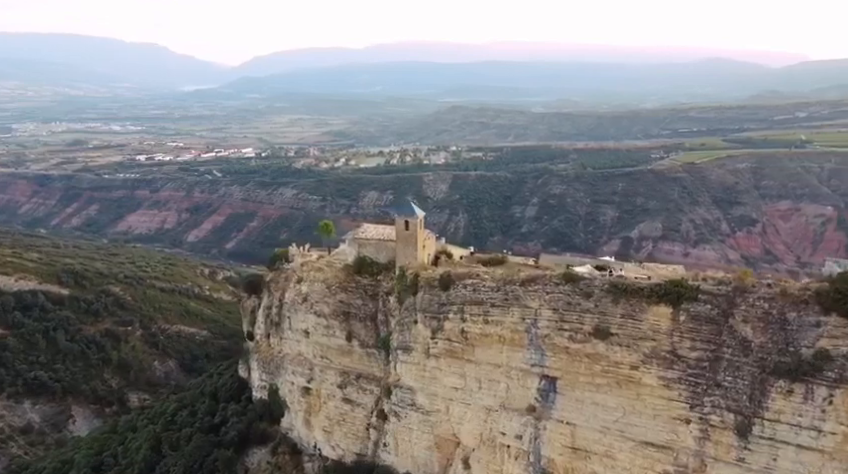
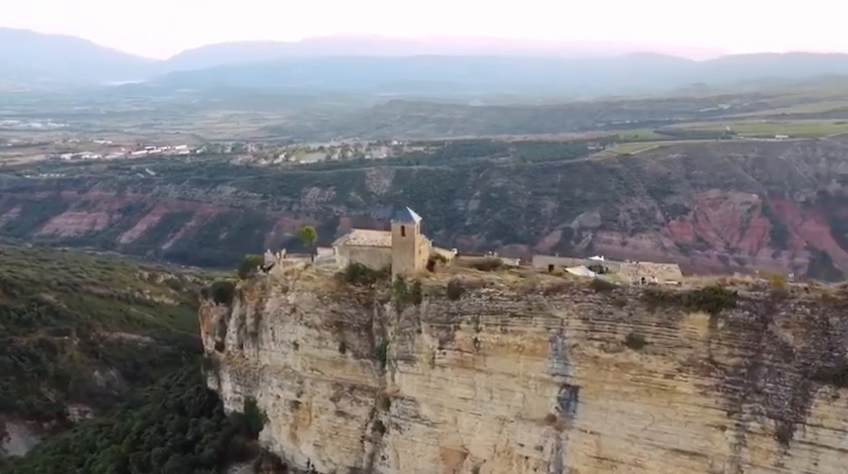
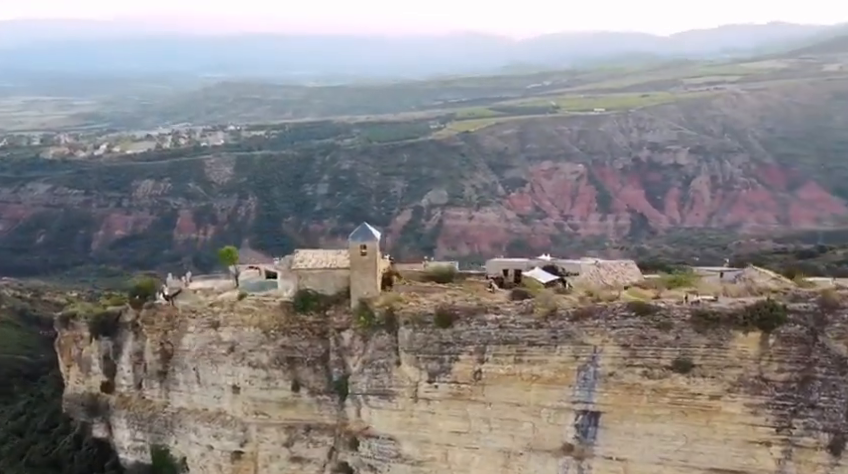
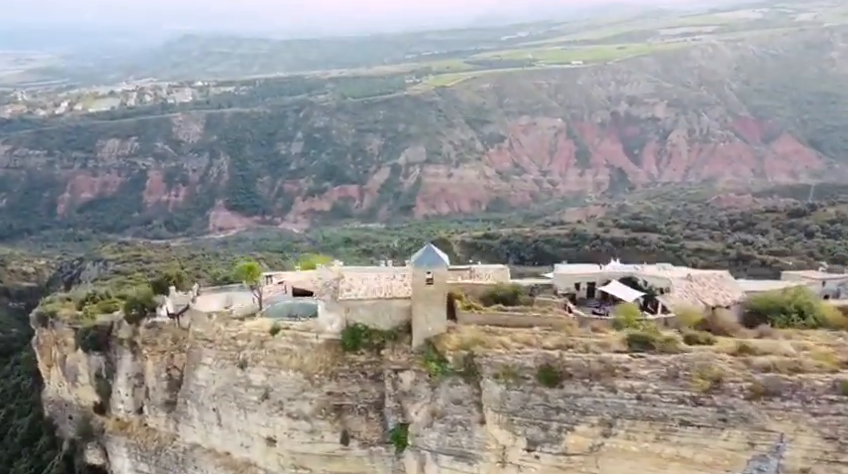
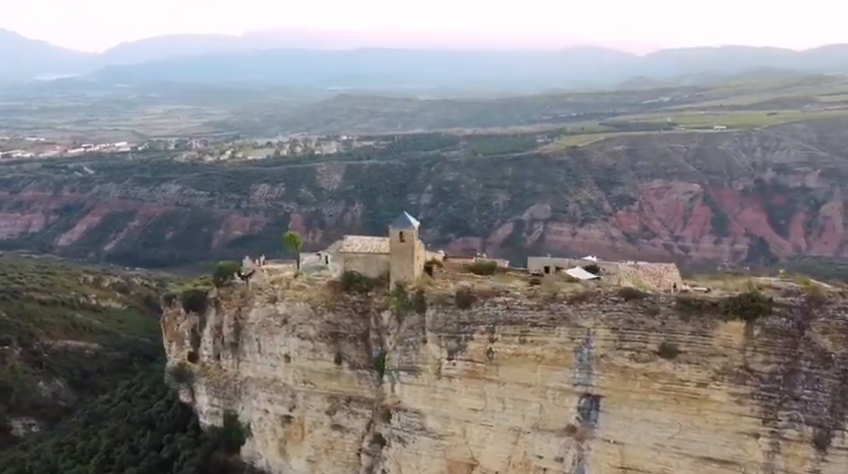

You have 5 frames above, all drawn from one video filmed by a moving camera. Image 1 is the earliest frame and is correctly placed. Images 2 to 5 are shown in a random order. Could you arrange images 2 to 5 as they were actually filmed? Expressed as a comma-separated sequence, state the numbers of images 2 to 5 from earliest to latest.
2, 5, 3, 4
